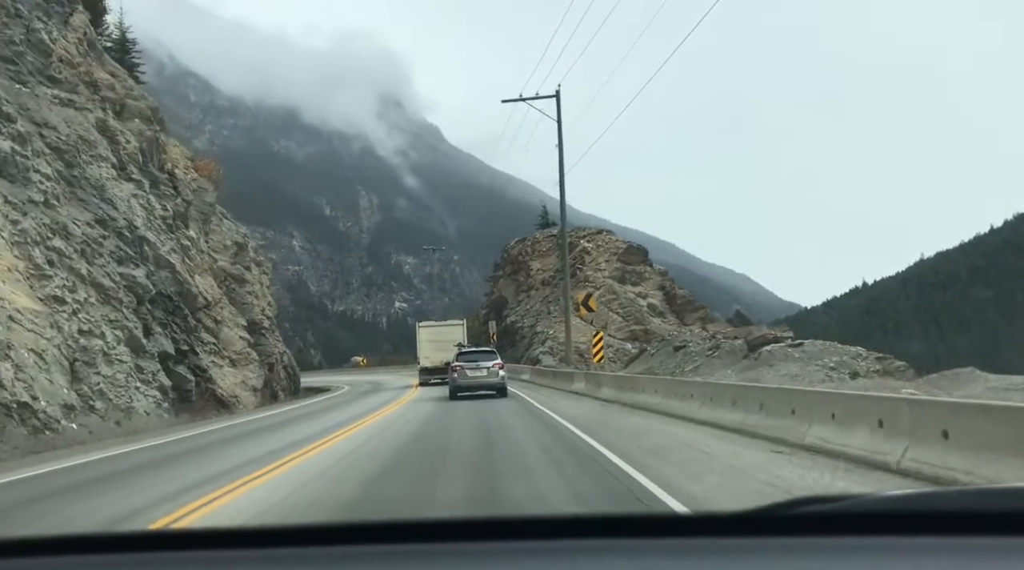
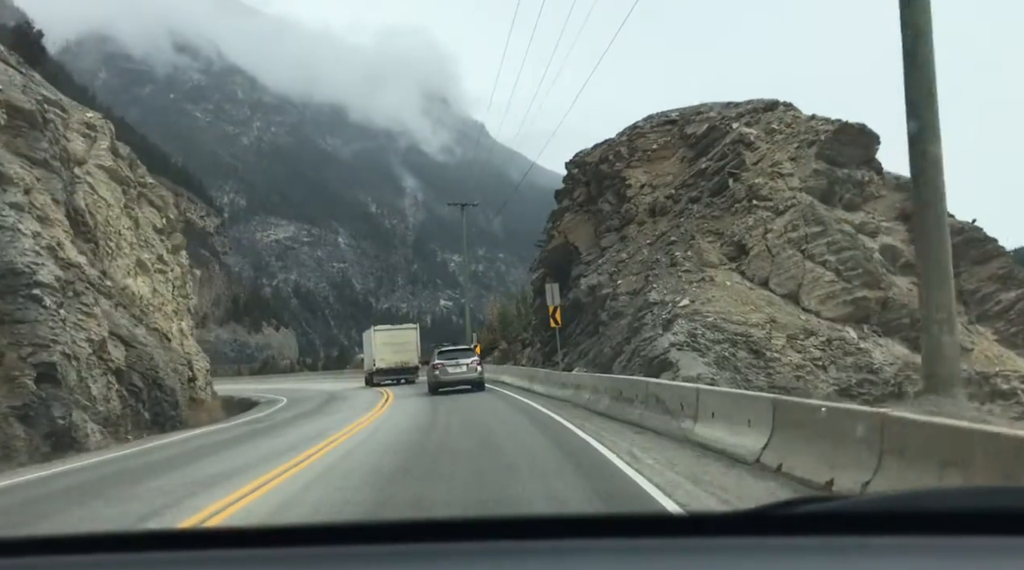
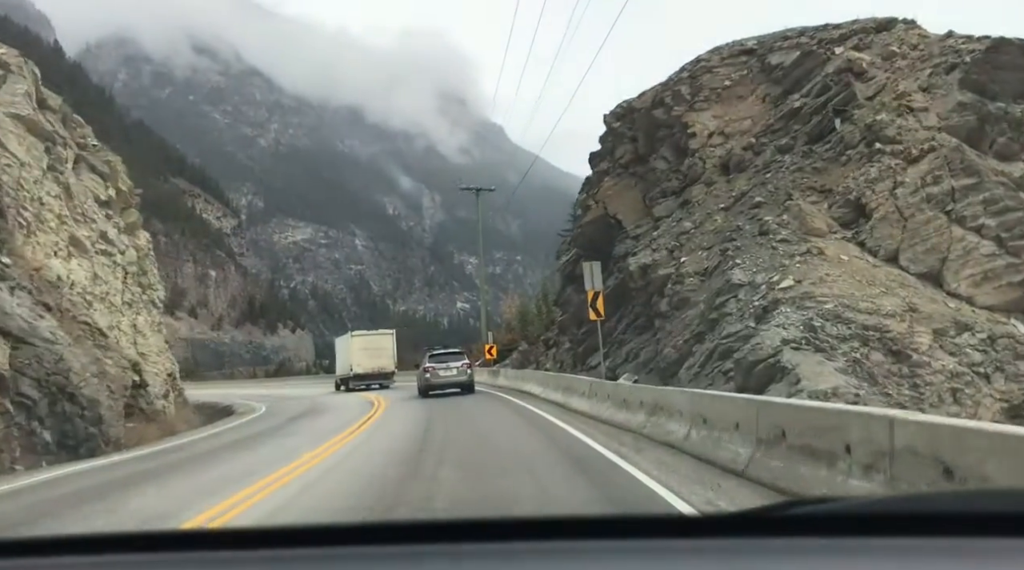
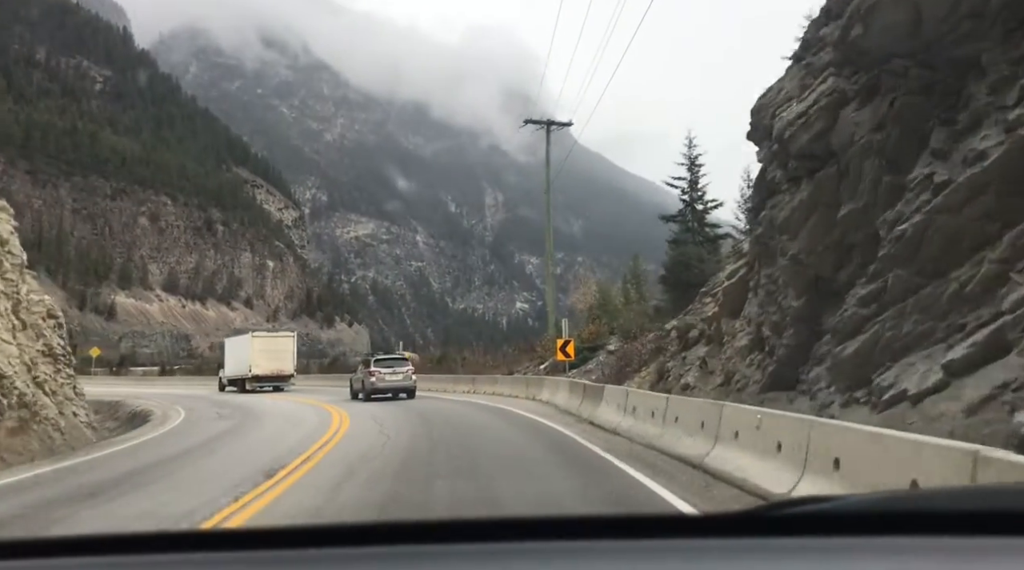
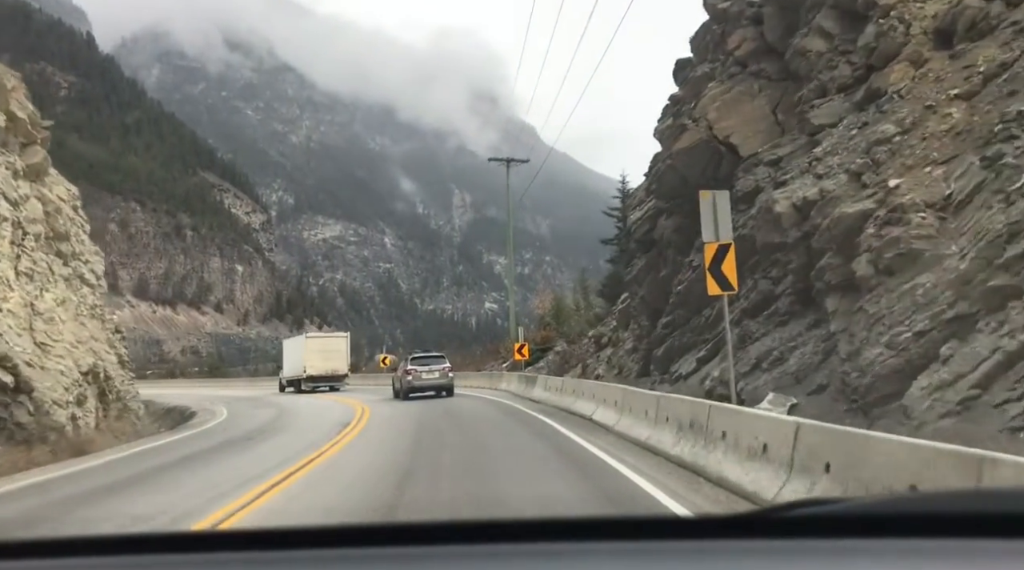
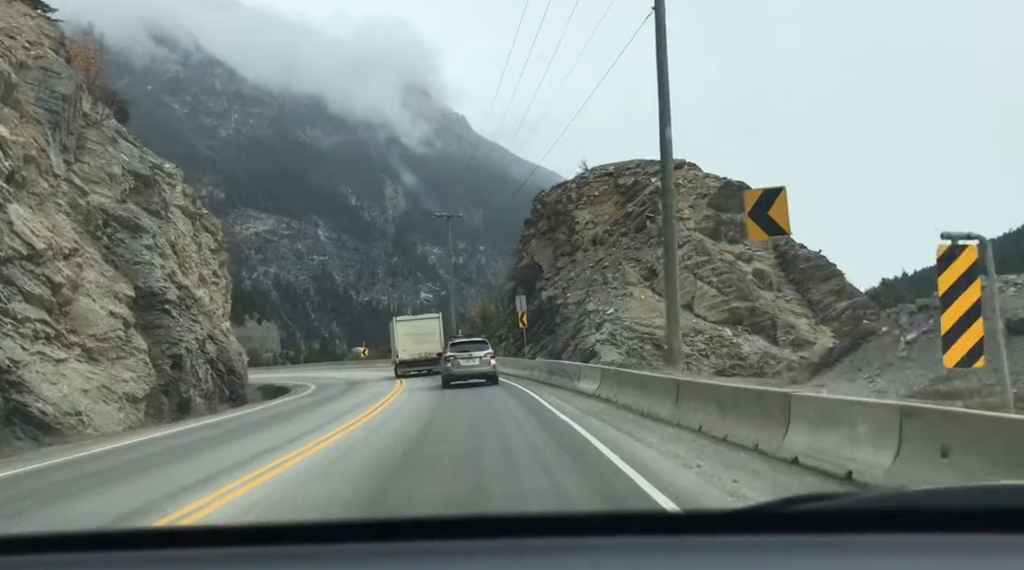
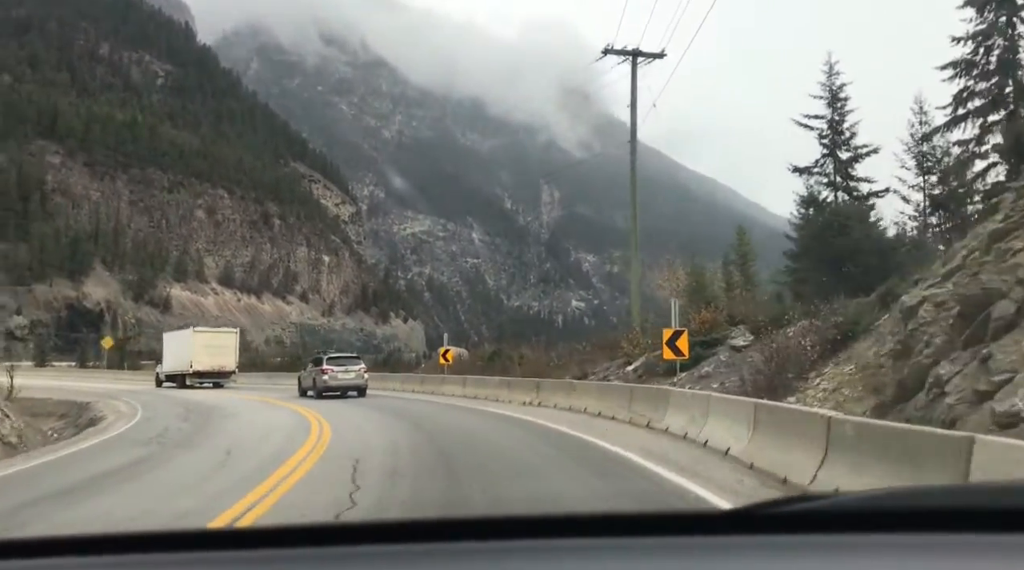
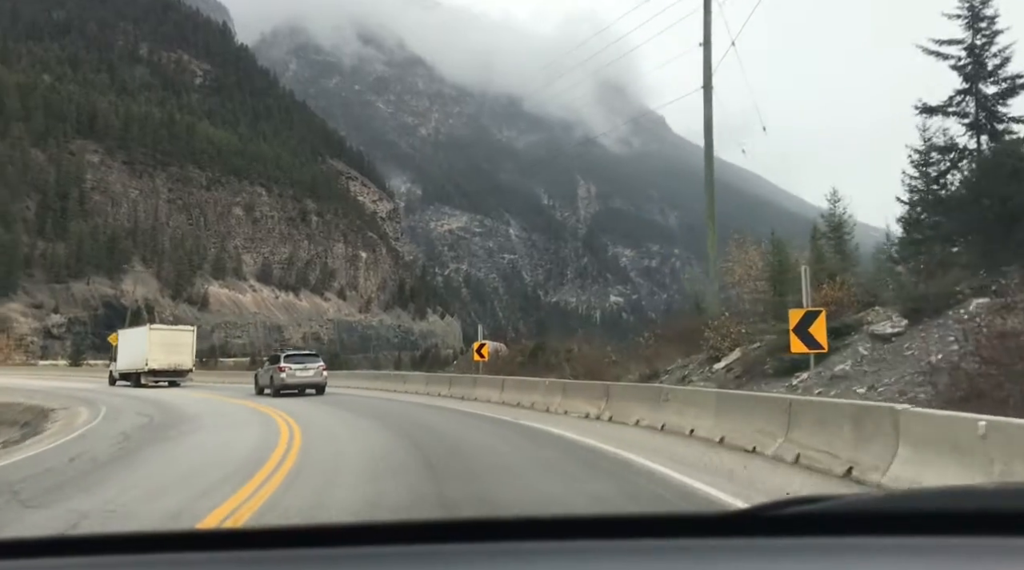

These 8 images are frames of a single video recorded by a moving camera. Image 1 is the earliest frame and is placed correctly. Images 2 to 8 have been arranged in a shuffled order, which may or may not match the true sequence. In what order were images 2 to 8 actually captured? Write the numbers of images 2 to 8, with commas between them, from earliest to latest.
6, 2, 3, 5, 4, 7, 8
